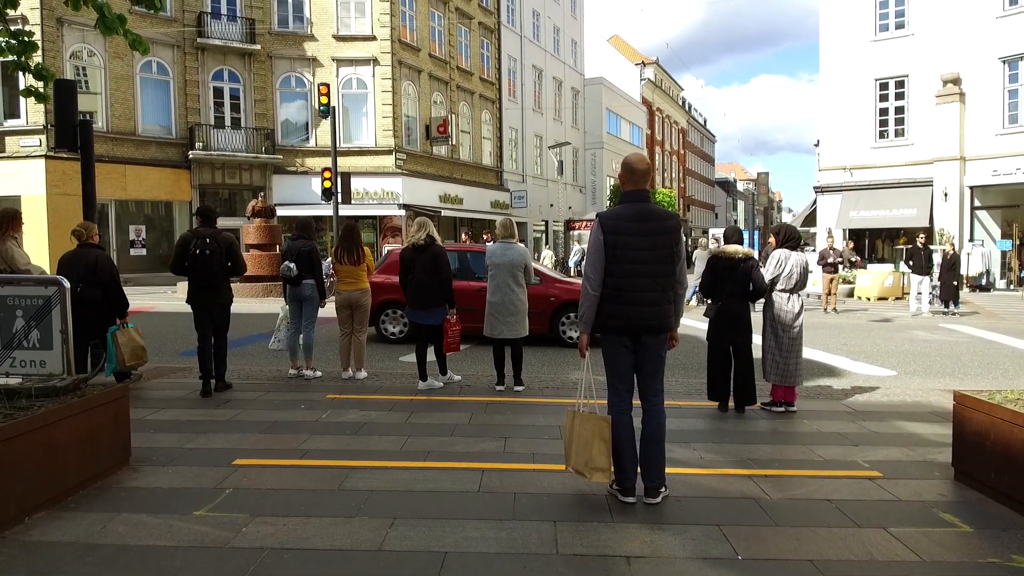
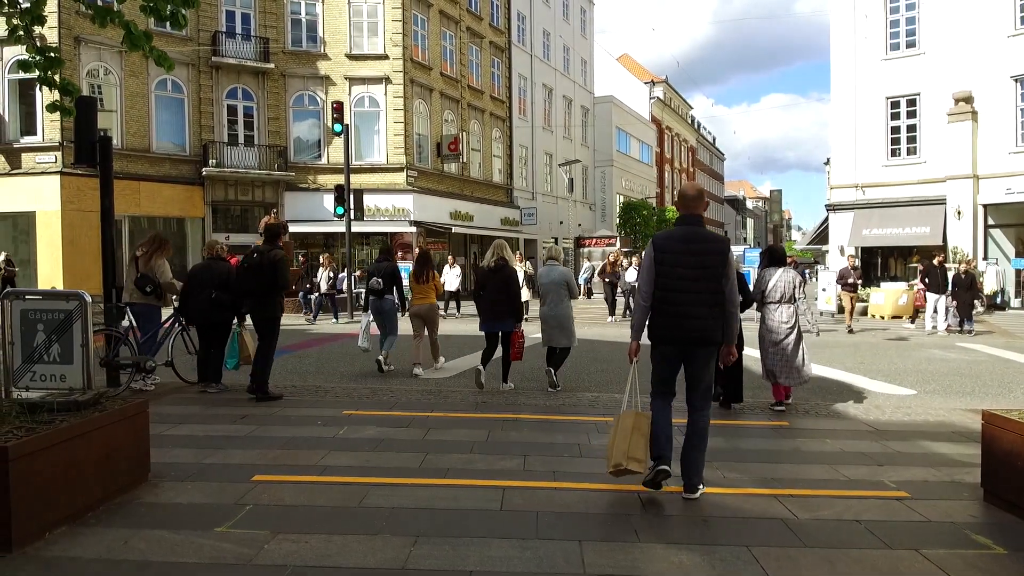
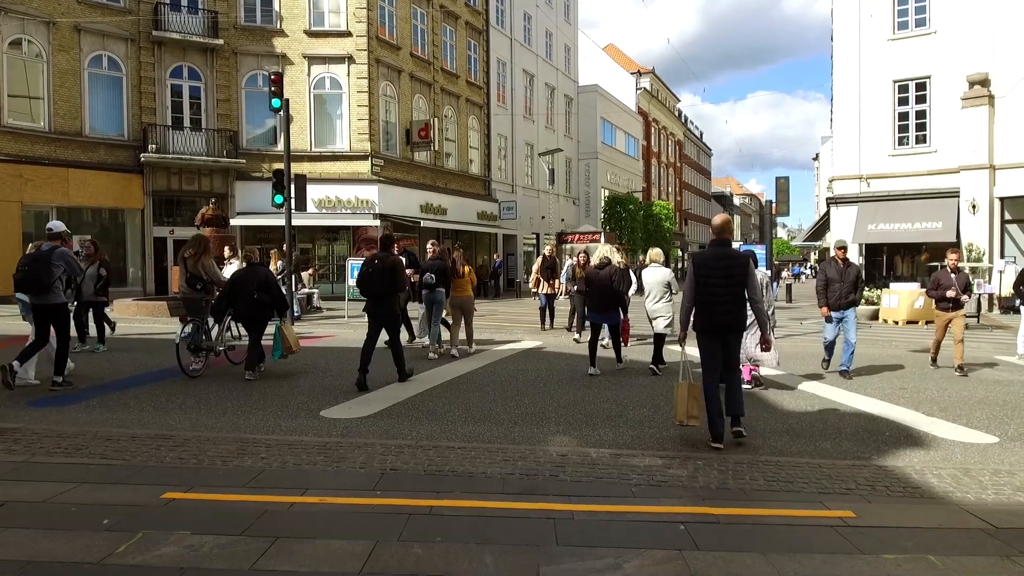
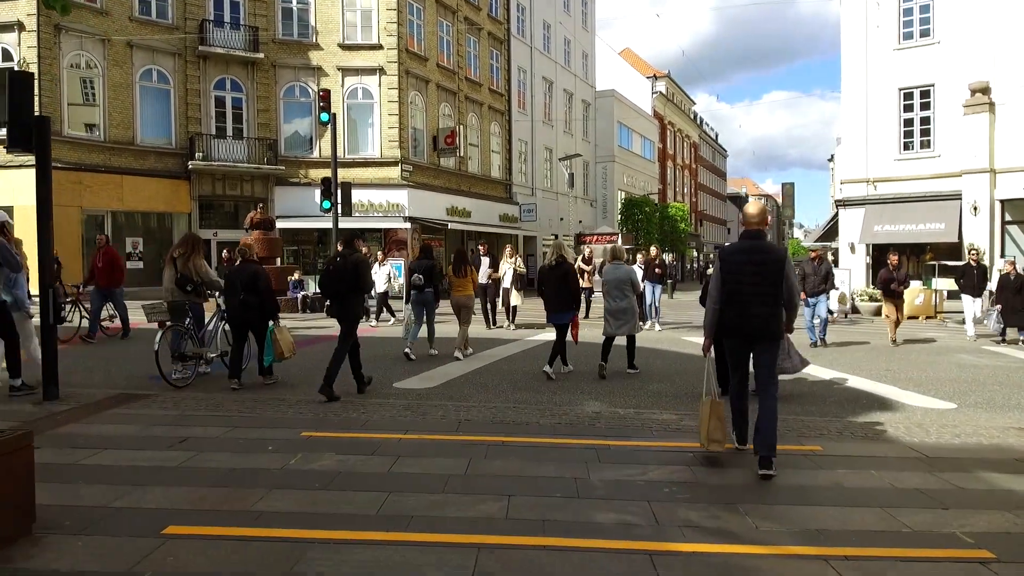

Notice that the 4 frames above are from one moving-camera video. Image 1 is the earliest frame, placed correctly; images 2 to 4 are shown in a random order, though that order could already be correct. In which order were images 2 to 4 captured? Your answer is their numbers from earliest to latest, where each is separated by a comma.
2, 4, 3
